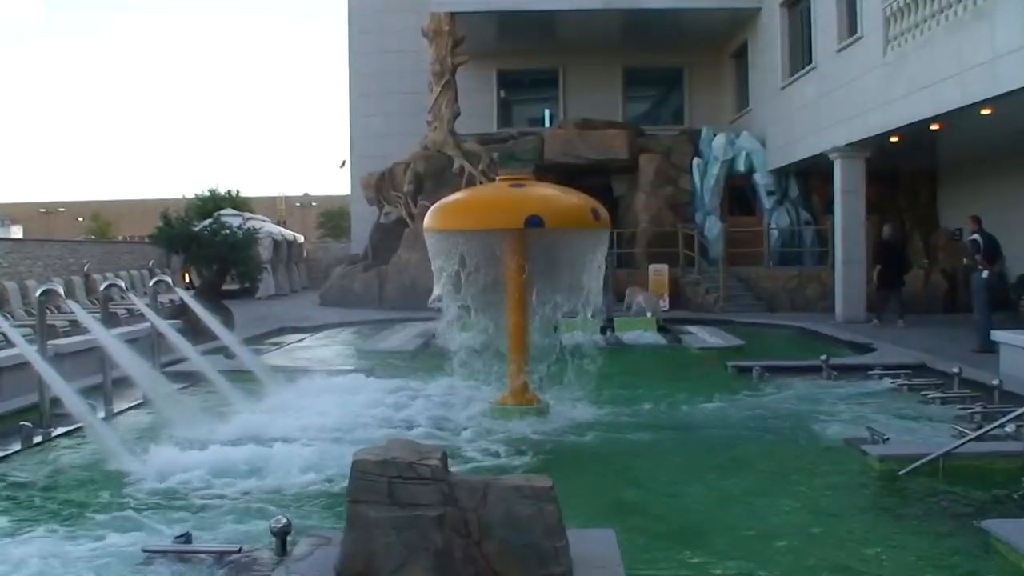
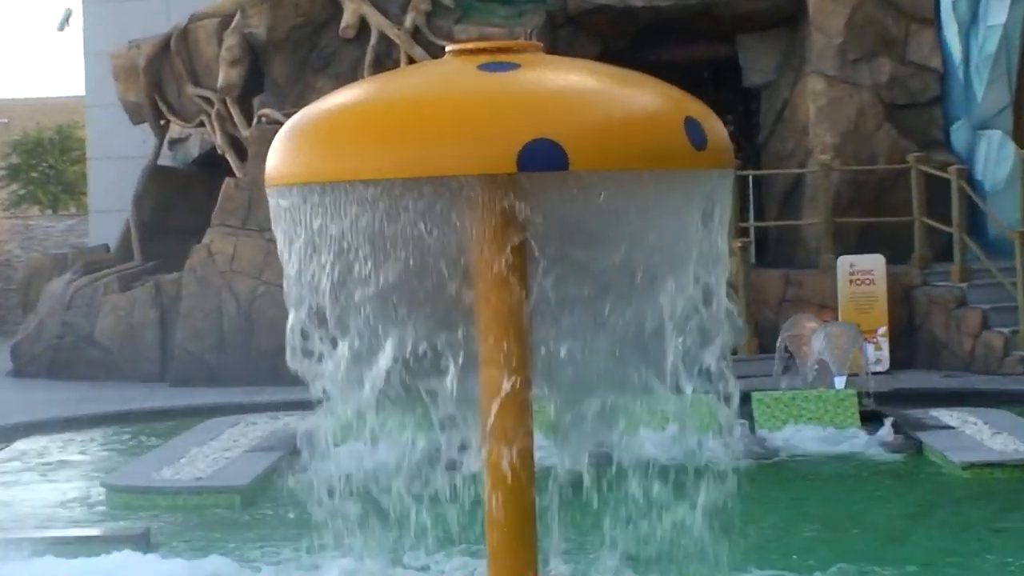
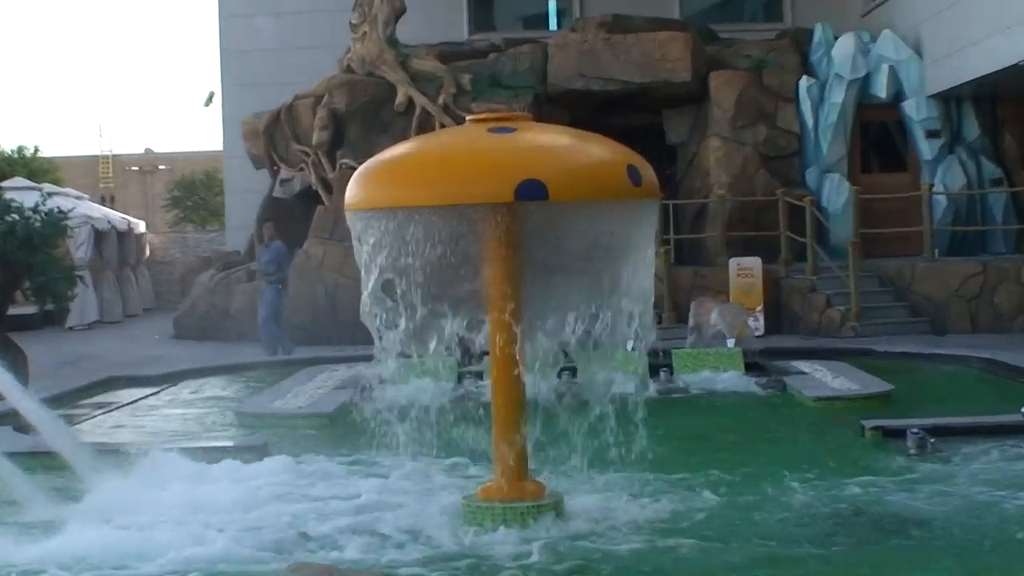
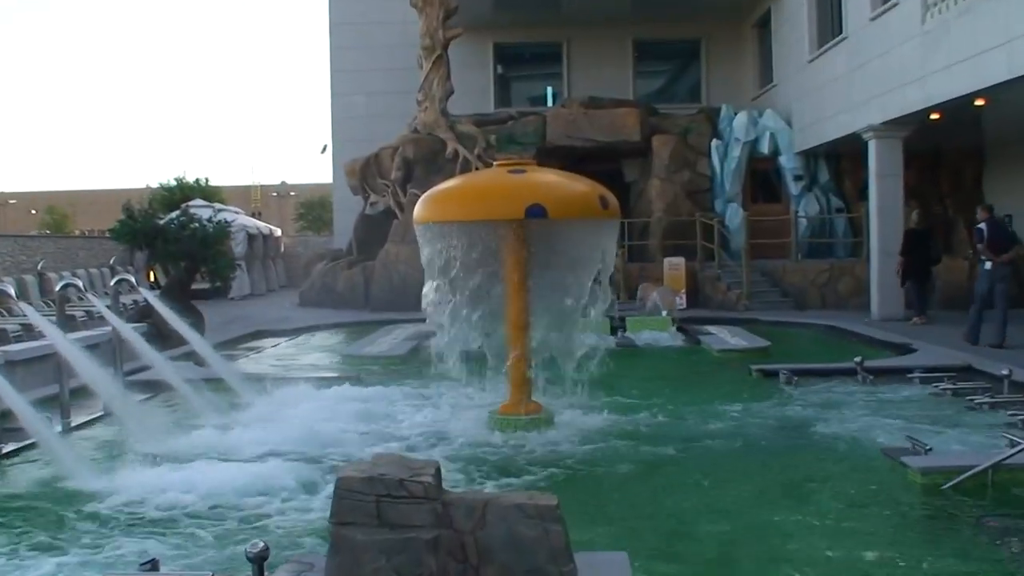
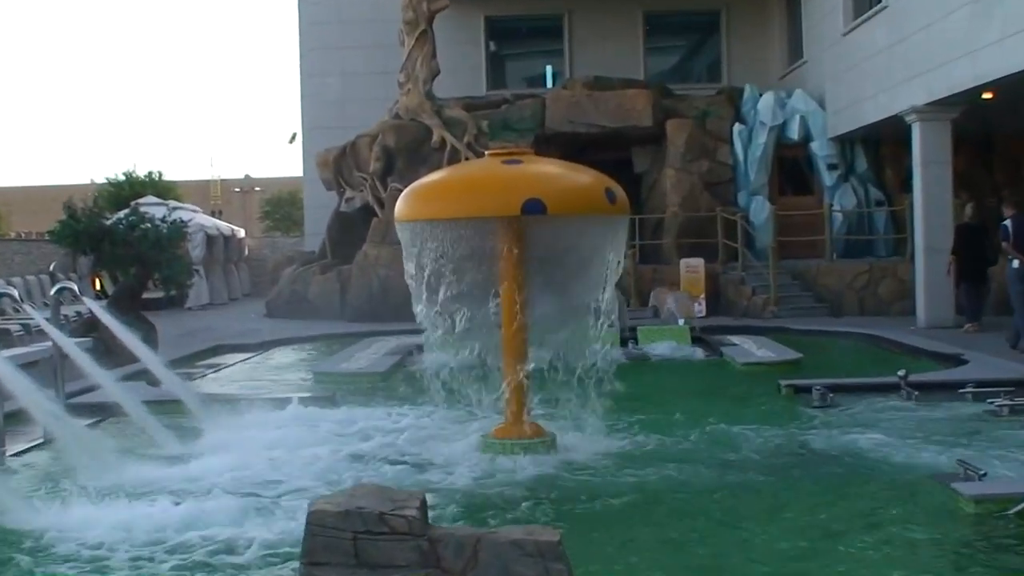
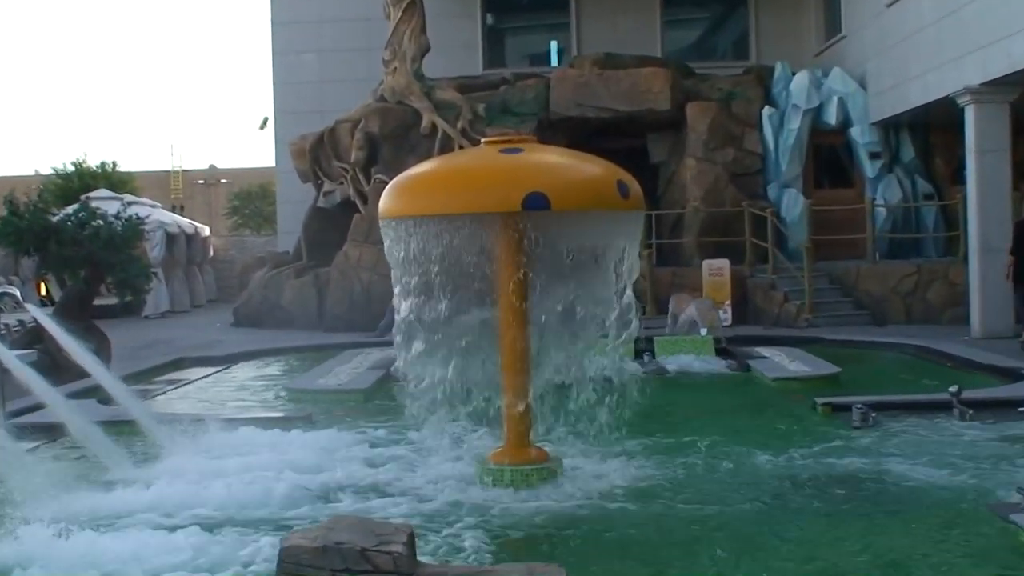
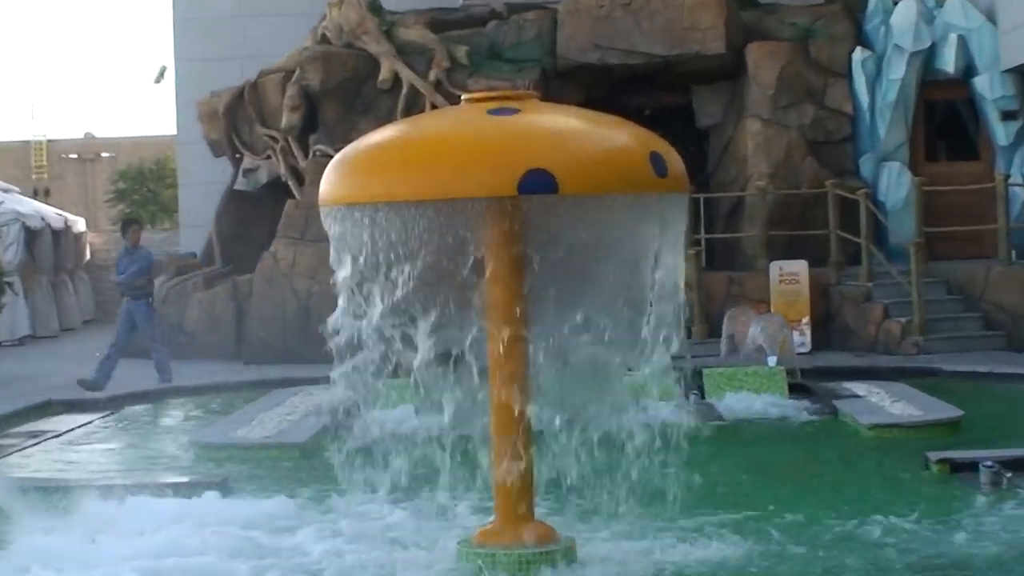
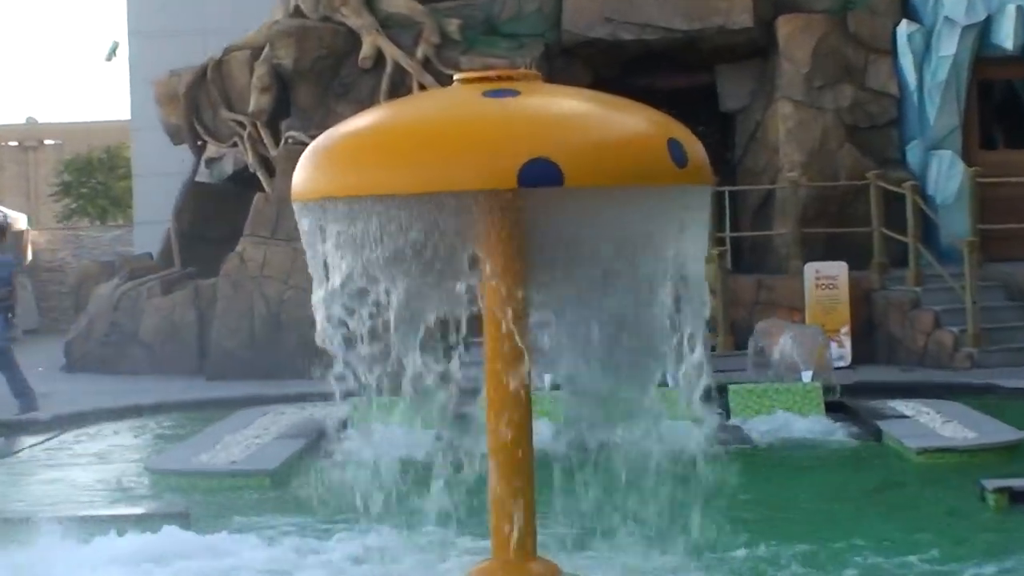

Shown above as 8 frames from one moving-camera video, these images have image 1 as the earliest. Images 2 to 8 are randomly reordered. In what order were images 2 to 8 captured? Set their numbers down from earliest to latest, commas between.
4, 5, 6, 3, 7, 8, 2
